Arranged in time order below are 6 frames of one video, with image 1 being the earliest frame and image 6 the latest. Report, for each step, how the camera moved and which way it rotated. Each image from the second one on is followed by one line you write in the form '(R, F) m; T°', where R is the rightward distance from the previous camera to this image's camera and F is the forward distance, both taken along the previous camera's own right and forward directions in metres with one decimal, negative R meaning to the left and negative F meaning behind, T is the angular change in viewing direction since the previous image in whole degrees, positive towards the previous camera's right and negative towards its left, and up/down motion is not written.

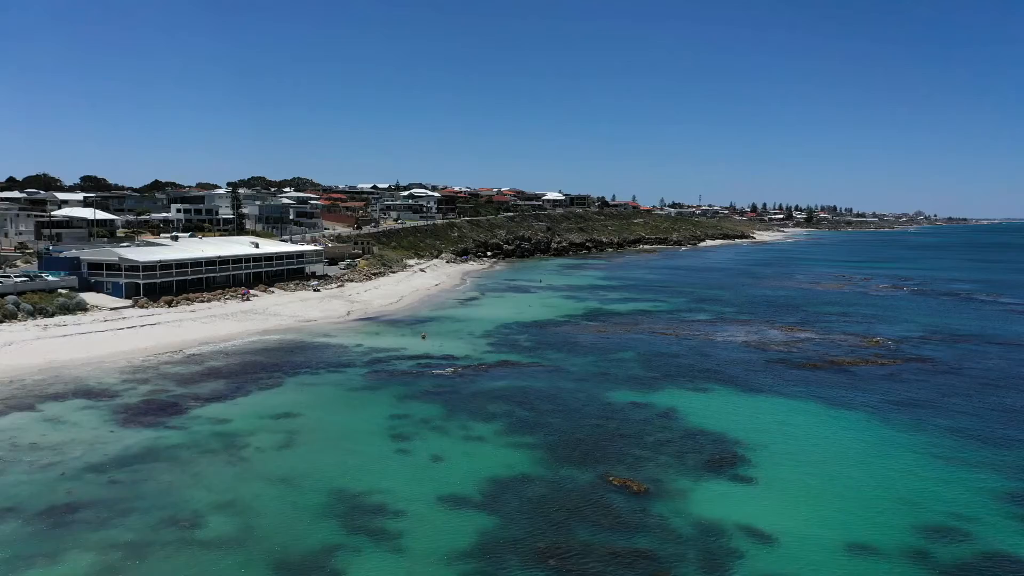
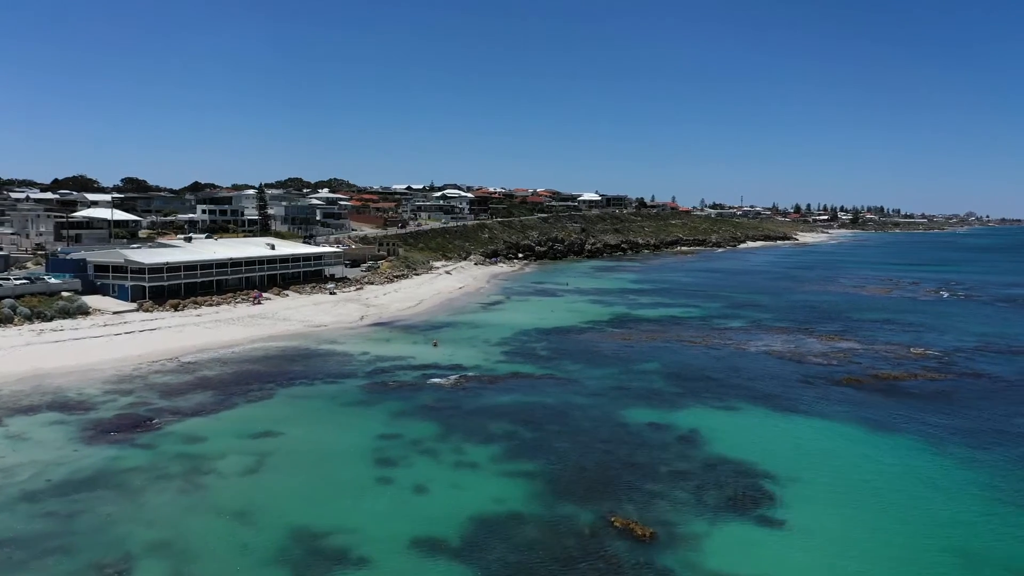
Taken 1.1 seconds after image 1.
(+1.1, +2.4) m; -3°
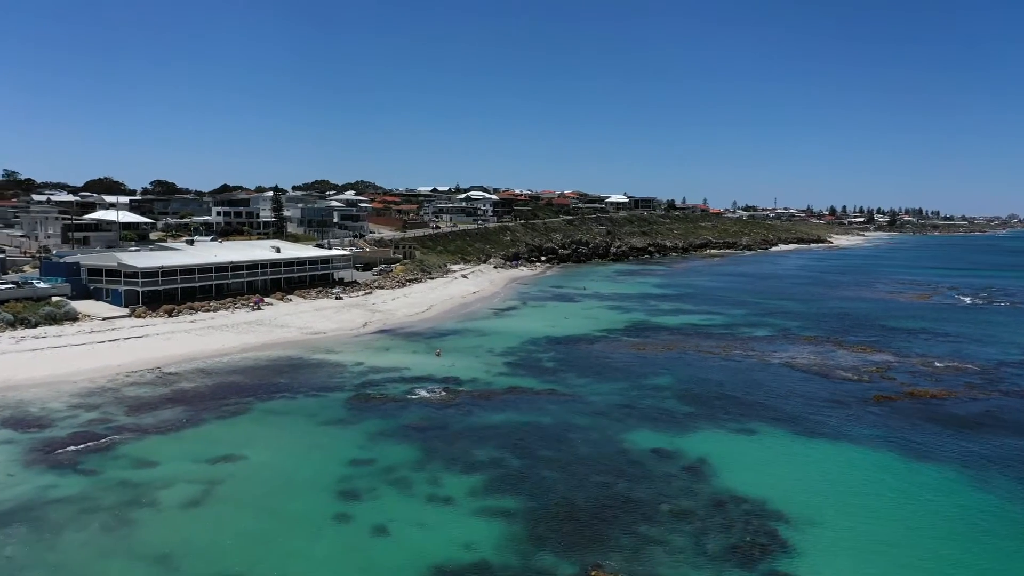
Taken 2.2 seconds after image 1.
(+1.3, +2.3) m; -2°
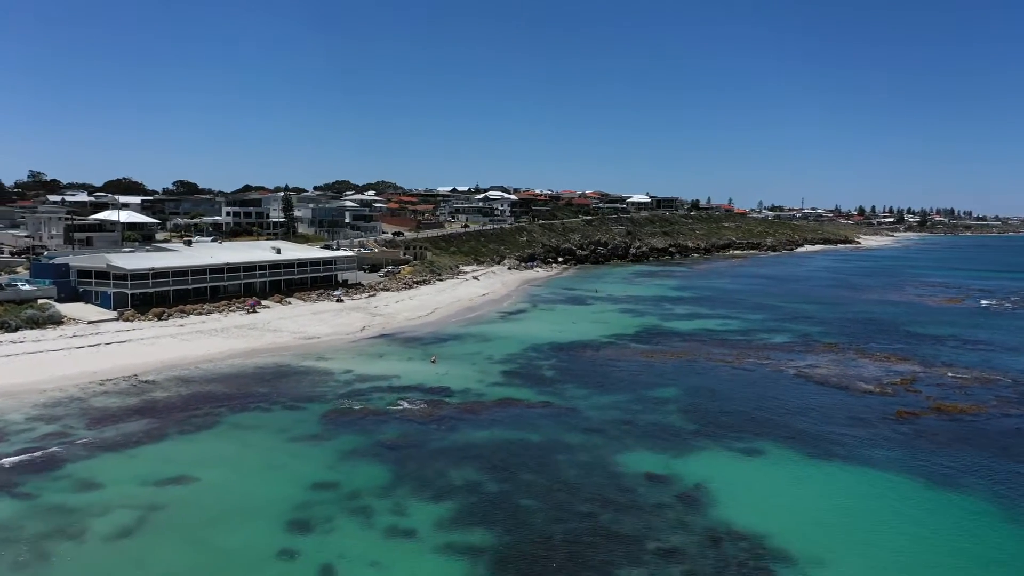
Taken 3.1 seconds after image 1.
(+1.2, +1.9) m; -2°
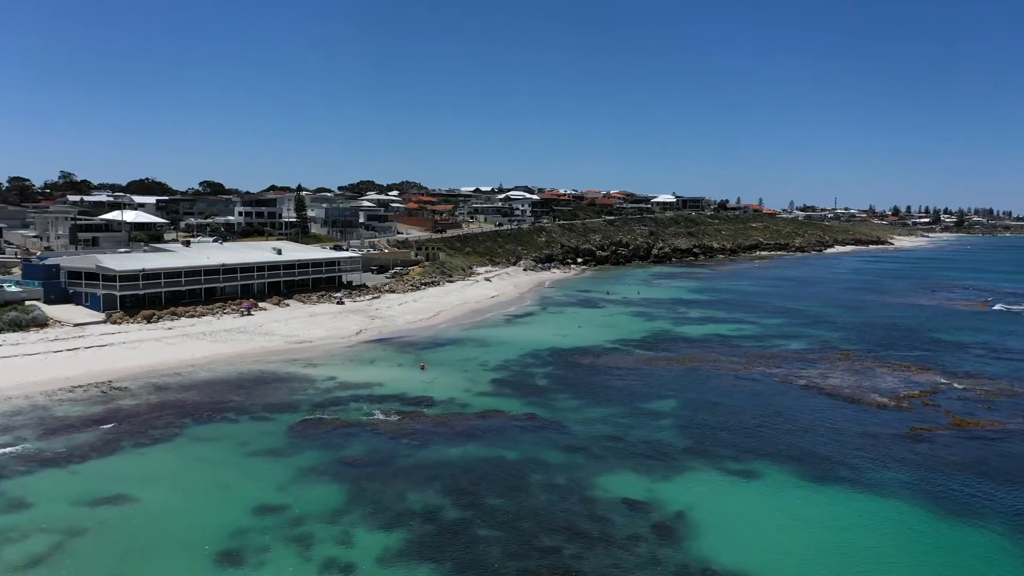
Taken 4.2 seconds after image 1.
(+1.6, +1.6) m; -2°
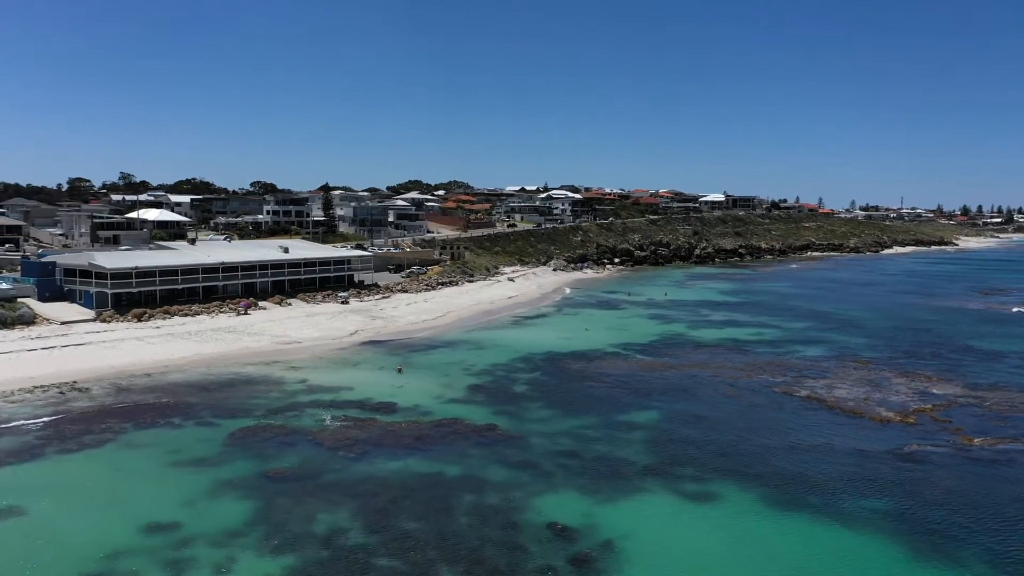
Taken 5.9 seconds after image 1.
(+3.2, +1.9) m; -4°
